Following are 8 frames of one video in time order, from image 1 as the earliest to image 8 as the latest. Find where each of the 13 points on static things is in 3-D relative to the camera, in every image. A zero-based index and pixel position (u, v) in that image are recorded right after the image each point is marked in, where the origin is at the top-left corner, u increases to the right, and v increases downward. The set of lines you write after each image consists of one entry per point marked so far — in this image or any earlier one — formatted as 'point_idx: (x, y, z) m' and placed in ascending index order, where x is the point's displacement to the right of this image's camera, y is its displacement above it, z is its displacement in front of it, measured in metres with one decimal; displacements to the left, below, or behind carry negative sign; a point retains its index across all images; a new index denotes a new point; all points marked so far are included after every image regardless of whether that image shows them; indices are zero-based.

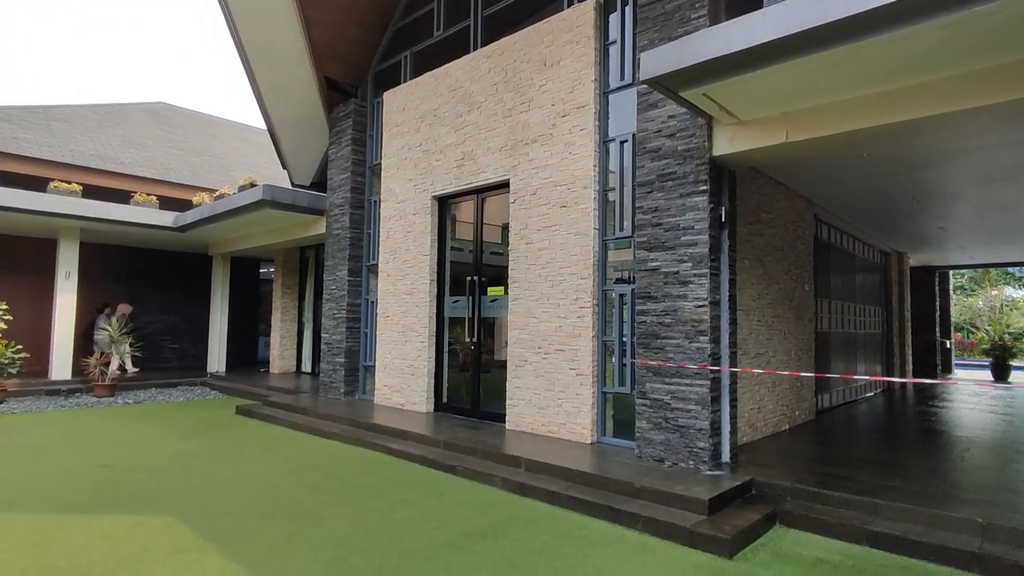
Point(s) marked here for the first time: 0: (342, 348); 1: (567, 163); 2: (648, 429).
0: (-2.8, -1.0, +9.4) m
1: (+0.6, +1.4, +6.6) m
2: (+1.3, -1.3, +5.5) m
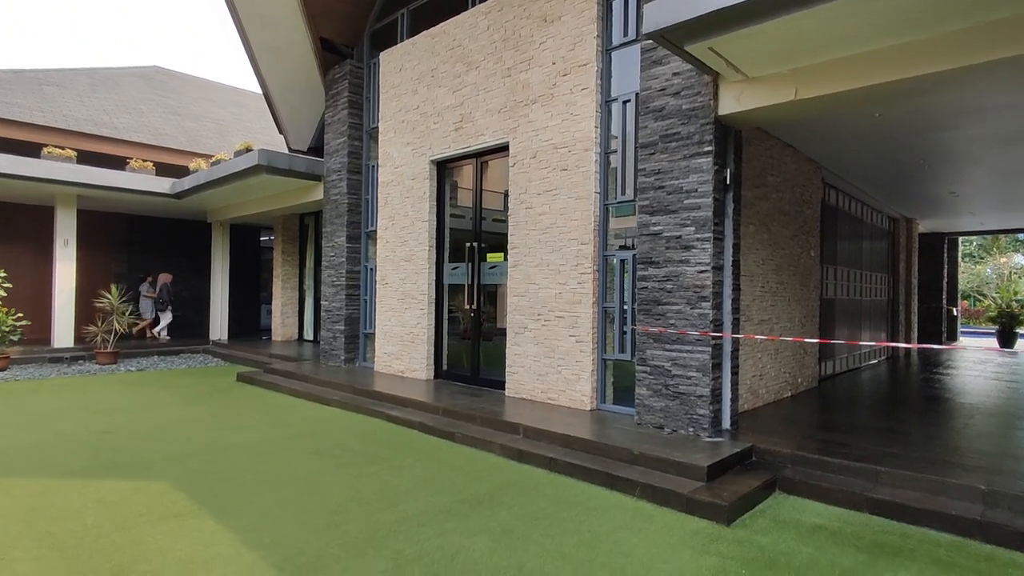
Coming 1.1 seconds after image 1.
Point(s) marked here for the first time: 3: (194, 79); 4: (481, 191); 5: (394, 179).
0: (-2.8, -0.5, +9.3) m
1: (+0.6, +1.8, +6.4) m
2: (+1.3, -1.0, +5.4) m
3: (-9.8, +6.4, +17.6) m
4: (-0.4, +1.3, +7.7) m
5: (-1.8, +1.7, +8.7) m
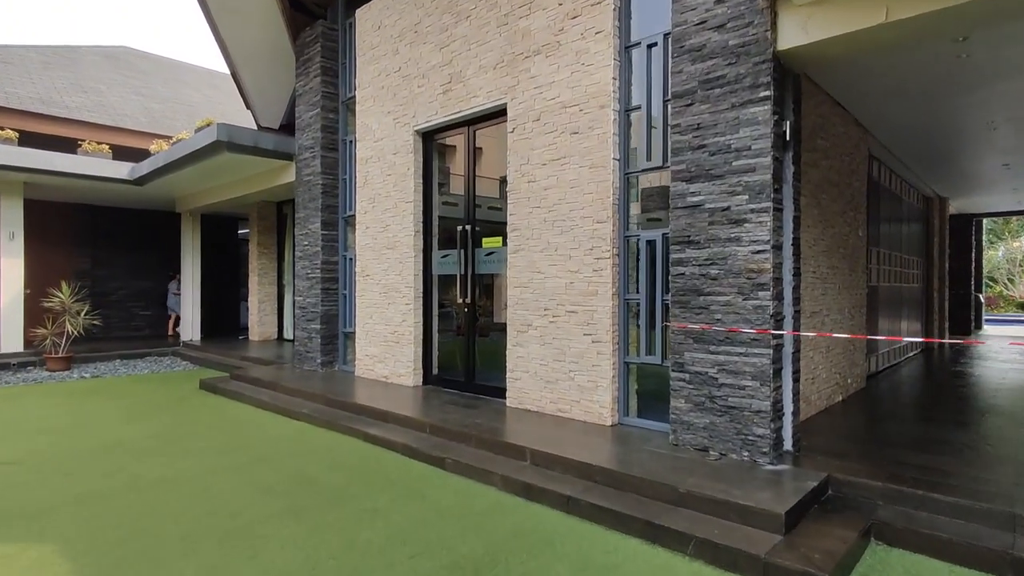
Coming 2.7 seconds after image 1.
0: (-2.8, -0.4, +8.2) m
1: (+0.6, +1.9, +5.2) m
2: (+1.3, -0.9, +4.3) m
3: (-9.9, +6.5, +16.3) m
4: (-0.4, +1.4, +6.6) m
5: (-1.8, +1.8, +7.6) m
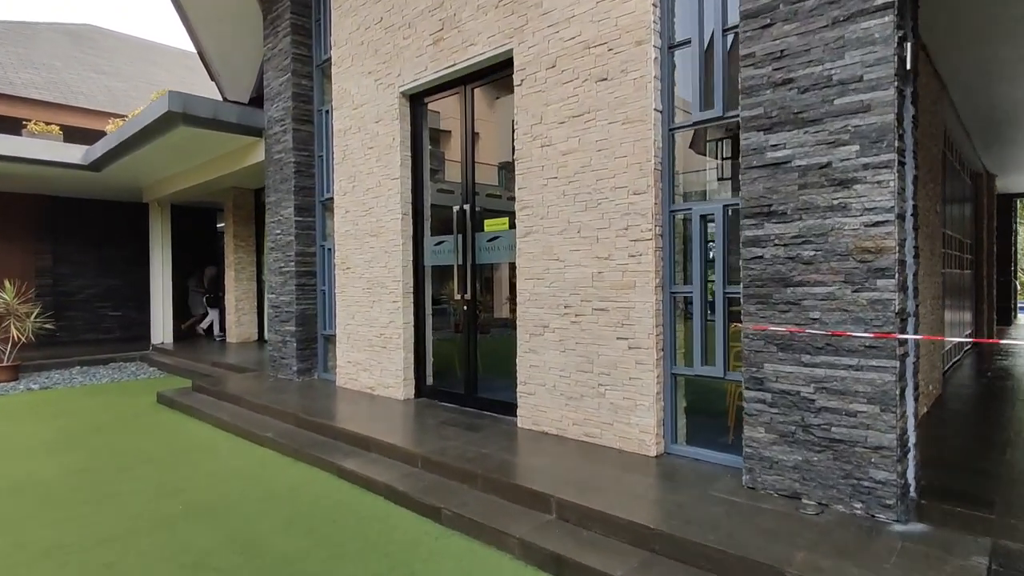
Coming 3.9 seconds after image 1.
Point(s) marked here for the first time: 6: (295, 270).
0: (-2.7, -0.3, +7.0) m
1: (+0.7, +2.0, +4.1) m
2: (+1.4, -0.9, +3.2) m
3: (-10.0, +6.6, +15.0) m
4: (-0.4, +1.5, +5.4) m
5: (-1.8, +1.8, +6.4) m
6: (-2.6, +0.2, +7.0) m
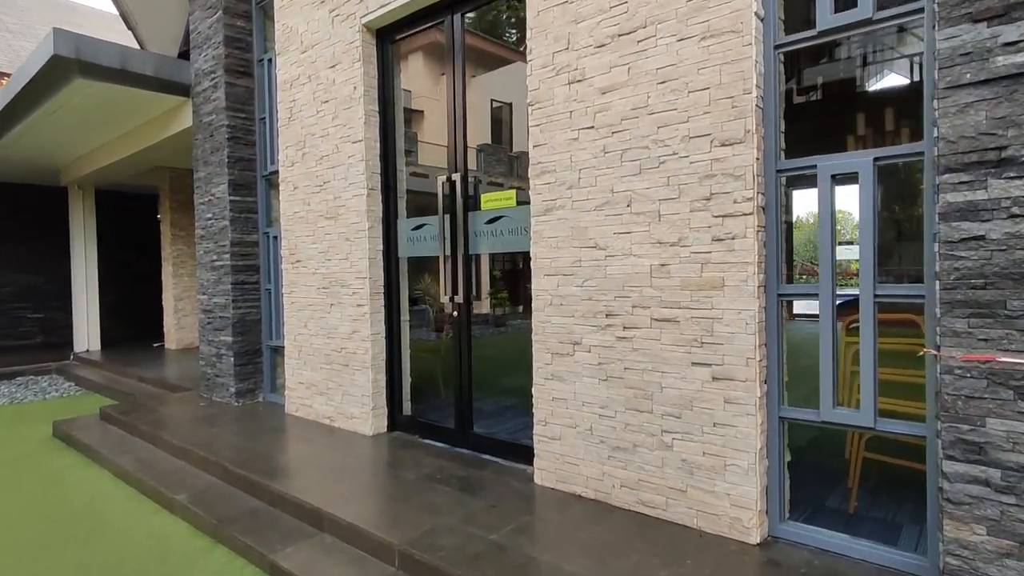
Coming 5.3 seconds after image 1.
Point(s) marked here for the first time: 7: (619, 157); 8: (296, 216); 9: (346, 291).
0: (-2.7, -0.3, +5.5) m
1: (+0.8, +2.0, +2.7) m
2: (+1.6, -0.9, +1.9) m
3: (-10.4, +6.6, +13.1) m
4: (-0.3, +1.5, +4.0) m
5: (-1.8, +1.8, +4.9) m
6: (-2.7, +0.2, +5.5) m
7: (+0.5, +0.7, +2.9) m
8: (-1.9, +0.6, +5.0) m
9: (-1.3, 0.0, +4.6) m
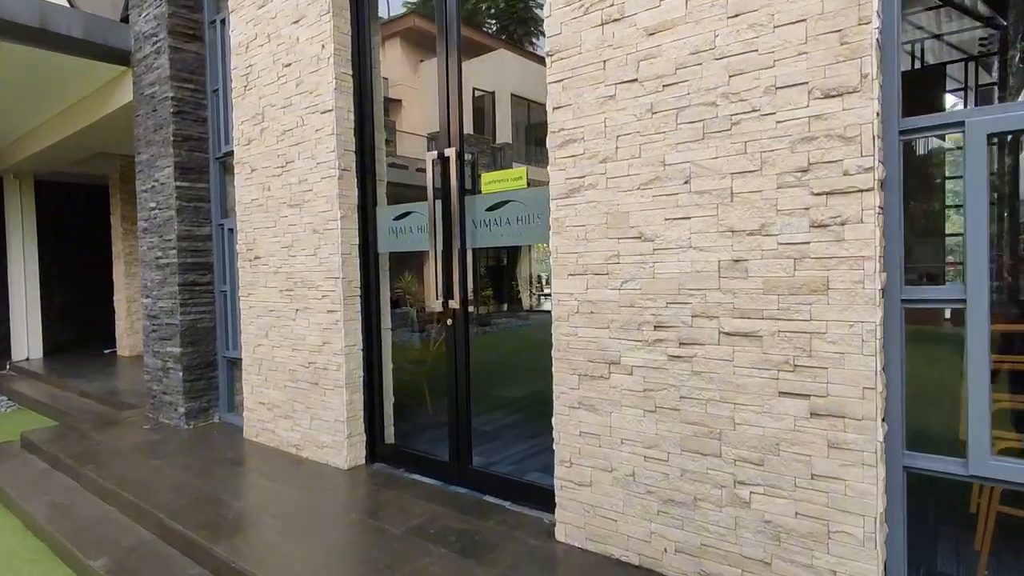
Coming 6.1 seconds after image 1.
0: (-2.8, -0.3, +4.7) m
1: (+0.8, +2.0, +2.0) m
2: (+1.7, -0.9, +1.2) m
3: (-10.8, +6.6, +11.9) m
4: (-0.3, +1.5, +3.3) m
5: (-1.8, +1.8, +4.1) m
6: (-2.7, +0.2, +4.6) m
7: (+0.6, +0.7, +2.2) m
8: (-1.9, +0.6, +4.2) m
9: (-1.3, 0.0, +3.8) m
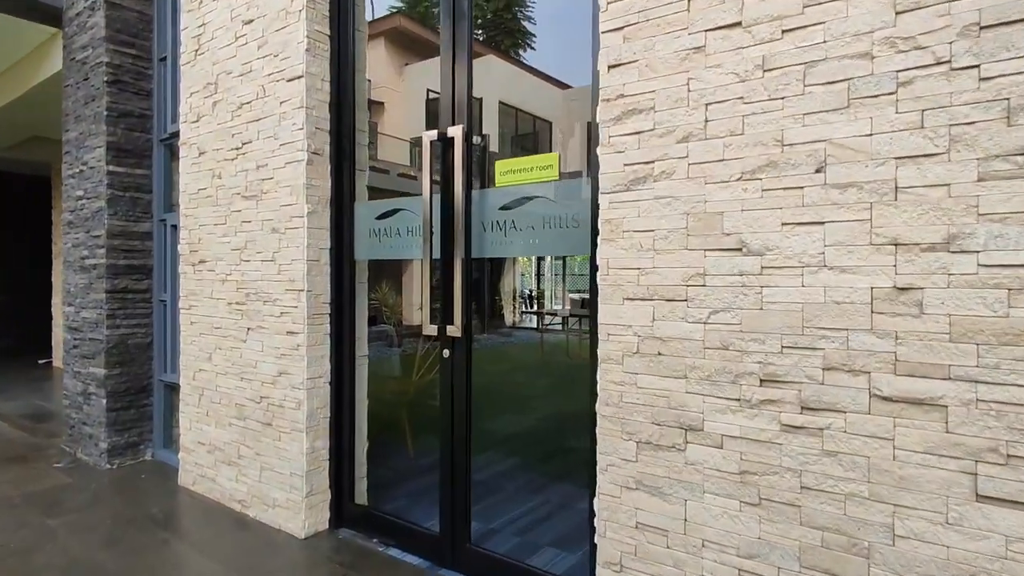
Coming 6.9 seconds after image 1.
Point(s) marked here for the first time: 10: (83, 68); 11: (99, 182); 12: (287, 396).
0: (-2.7, -0.4, +3.8) m
1: (+1.0, +1.9, +1.3) m
2: (+1.8, -1.0, +0.5) m
3: (-10.8, +6.6, +10.8) m
4: (-0.2, +1.4, +2.5) m
5: (-1.7, +1.7, +3.3) m
6: (-2.7, +0.2, +3.8) m
7: (+0.8, +0.6, +1.5) m
8: (-1.8, +0.6, +3.4) m
9: (-1.3, -0.1, +3.0) m
10: (-2.9, +1.5, +4.0) m
11: (-2.7, +0.7, +3.8) m
12: (-1.1, -0.5, +2.9) m
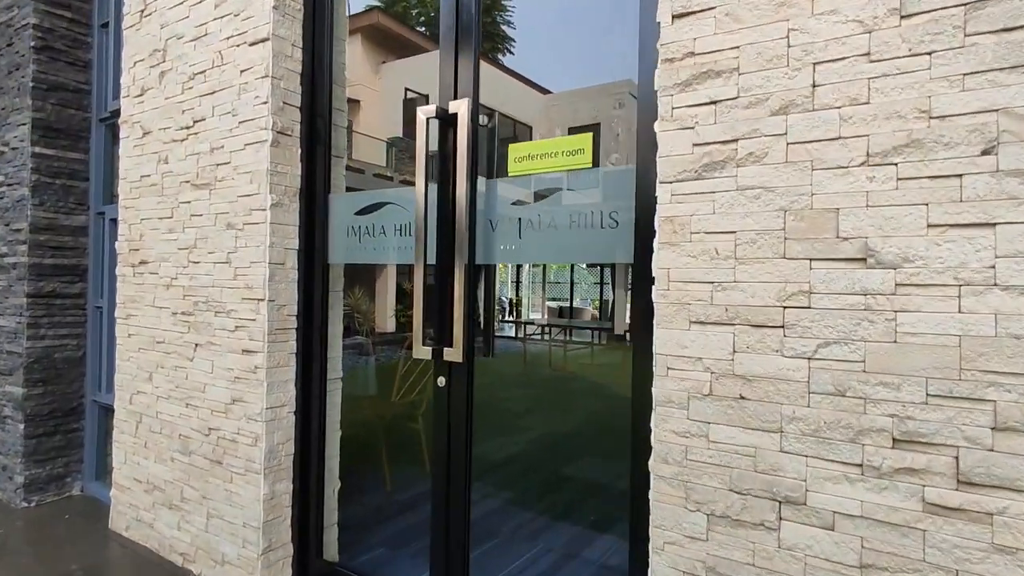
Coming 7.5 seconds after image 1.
0: (-2.8, -0.4, +3.2) m
1: (+1.1, +1.8, +0.9) m
2: (+1.9, -1.0, +0.1) m
3: (-11.1, +6.7, +9.9) m
4: (-0.1, +1.3, +2.1) m
5: (-1.7, +1.7, +2.8) m
6: (-2.7, +0.1, +3.2) m
7: (+0.9, +0.5, +1.1) m
8: (-1.8, +0.5, +2.9) m
9: (-1.2, -0.1, +2.5) m
10: (-2.9, +1.5, +3.4) m
11: (-2.7, +0.7, +3.2) m
12: (-1.1, -0.6, +2.4) m
